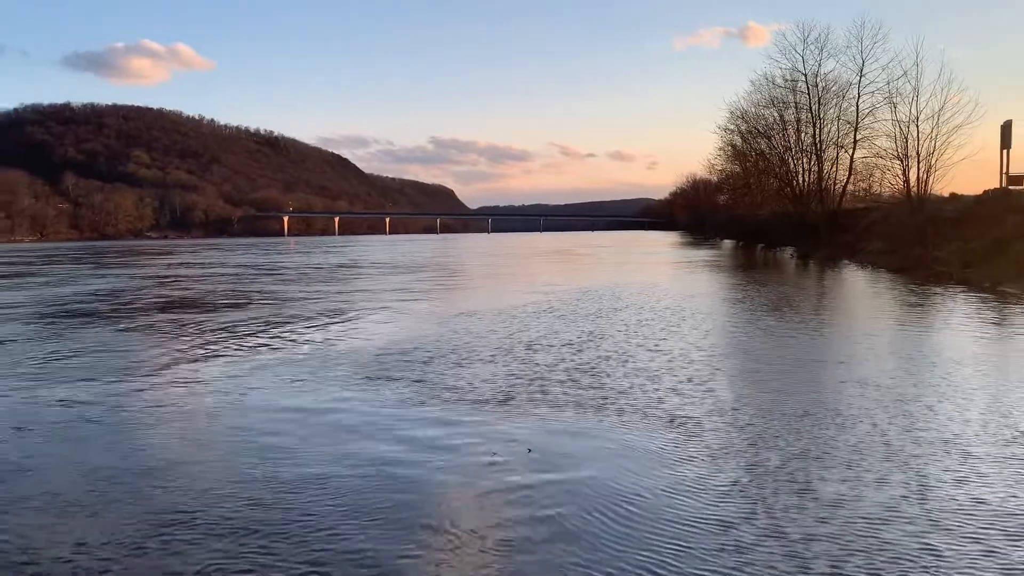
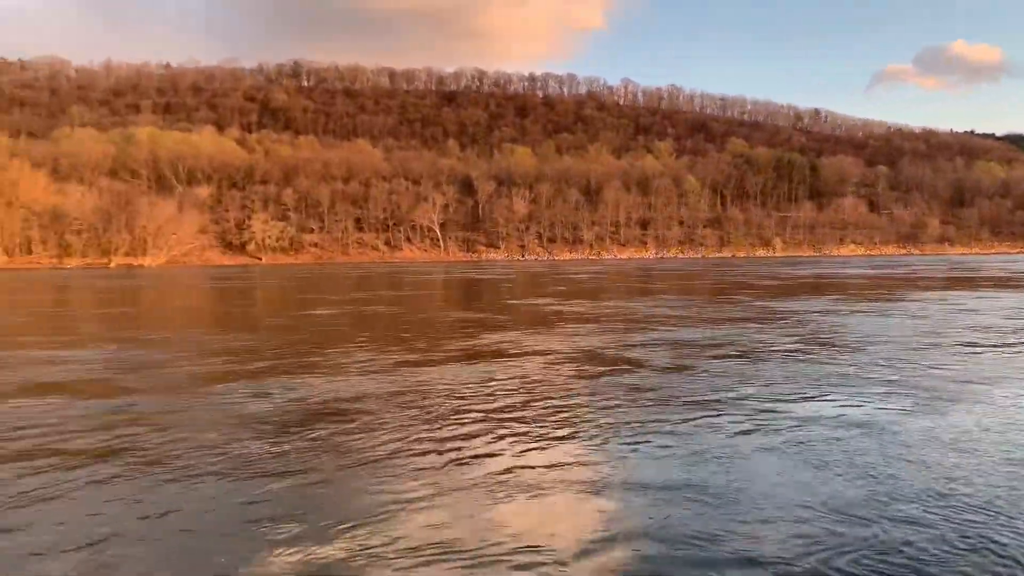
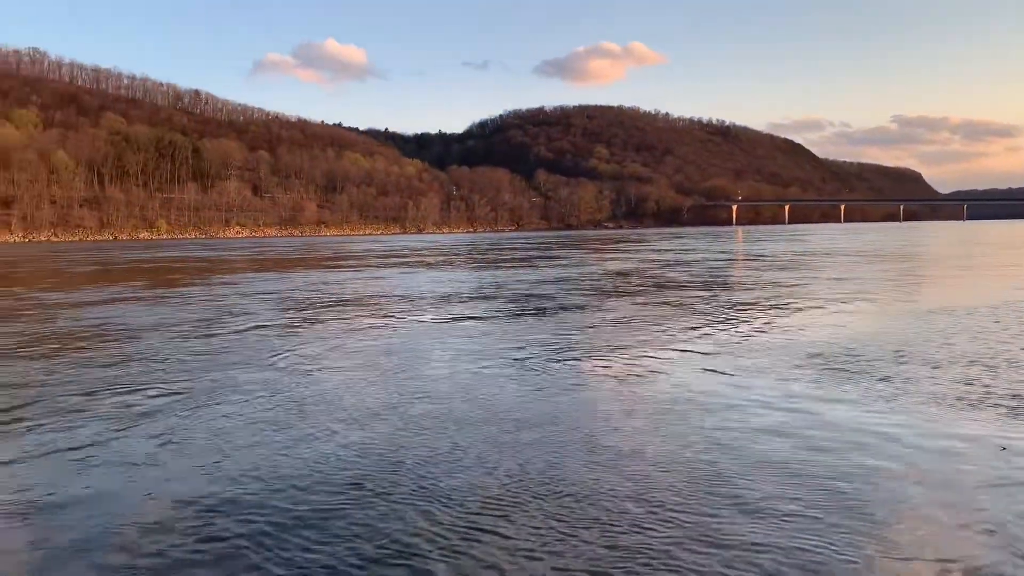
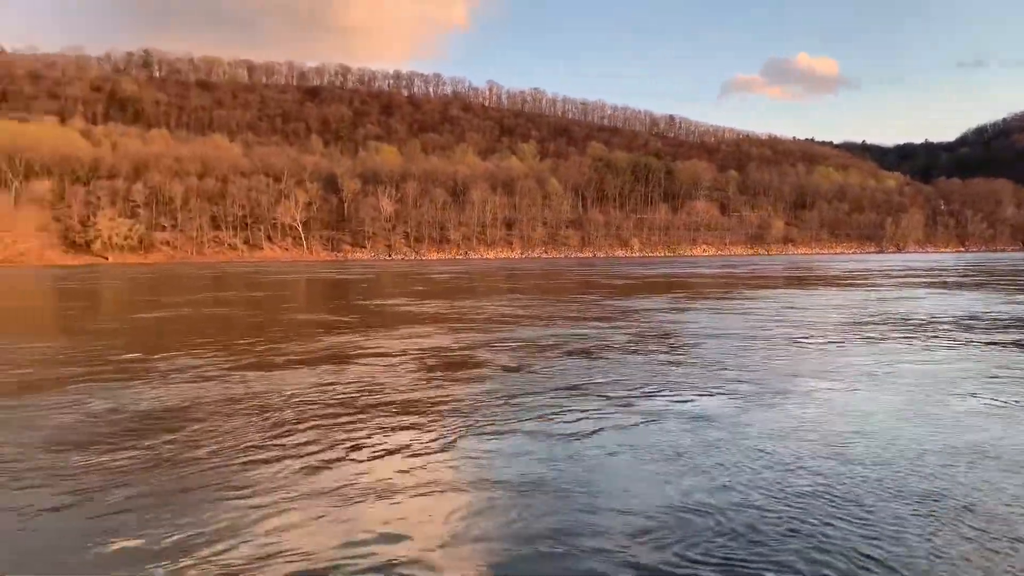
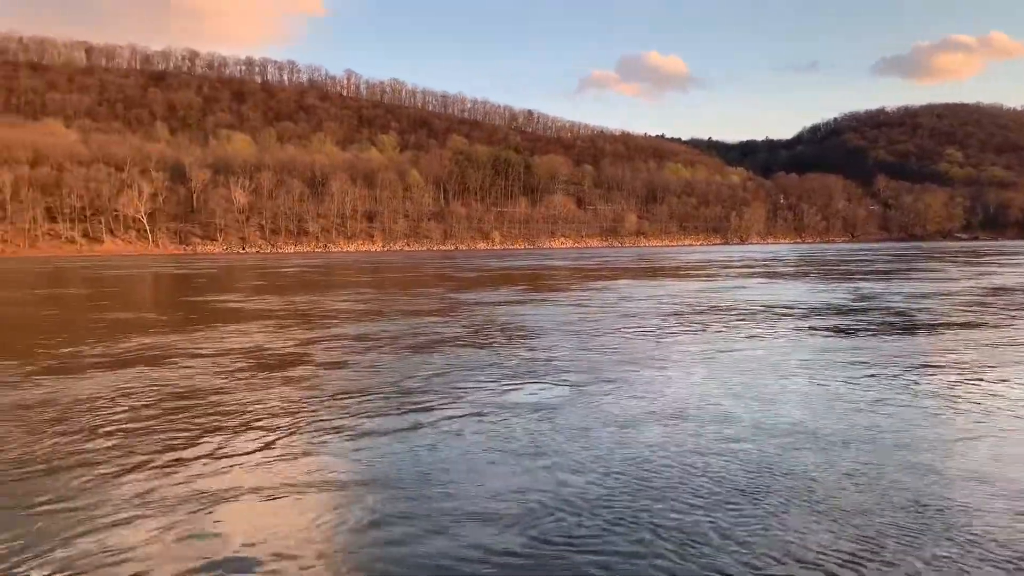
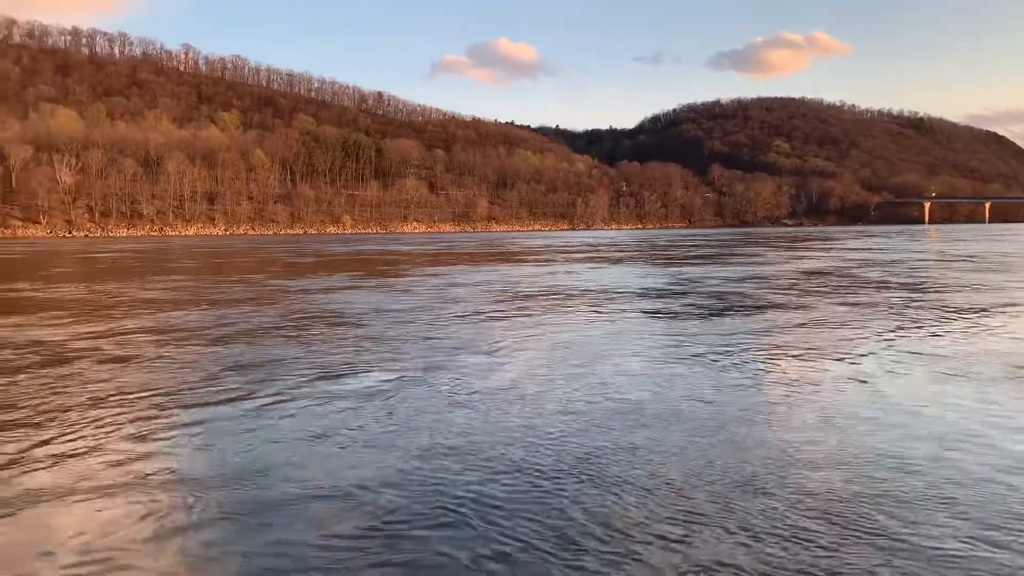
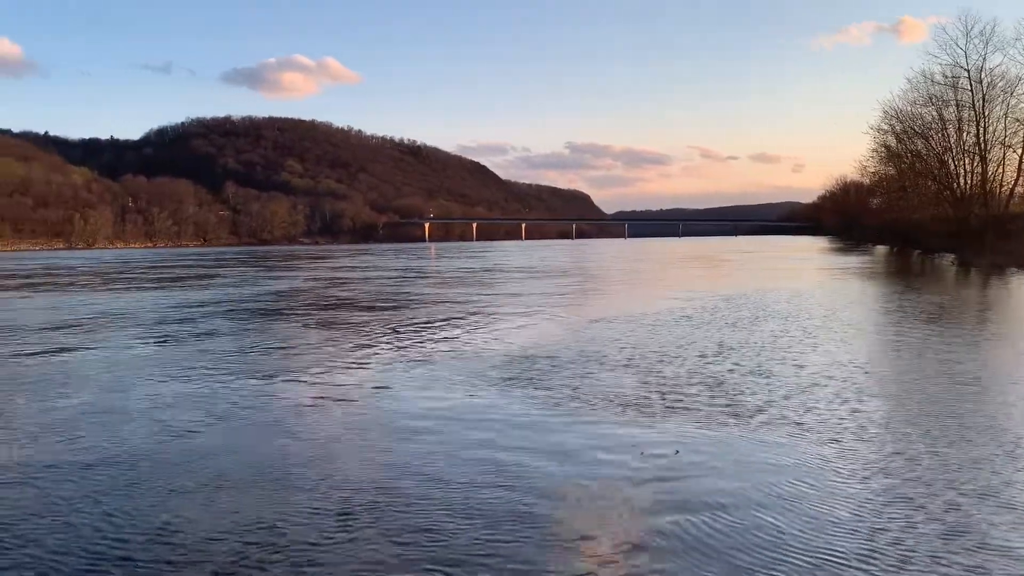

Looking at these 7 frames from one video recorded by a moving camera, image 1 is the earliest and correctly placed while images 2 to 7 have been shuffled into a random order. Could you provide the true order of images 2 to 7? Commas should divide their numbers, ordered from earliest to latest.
7, 3, 6, 5, 4, 2
